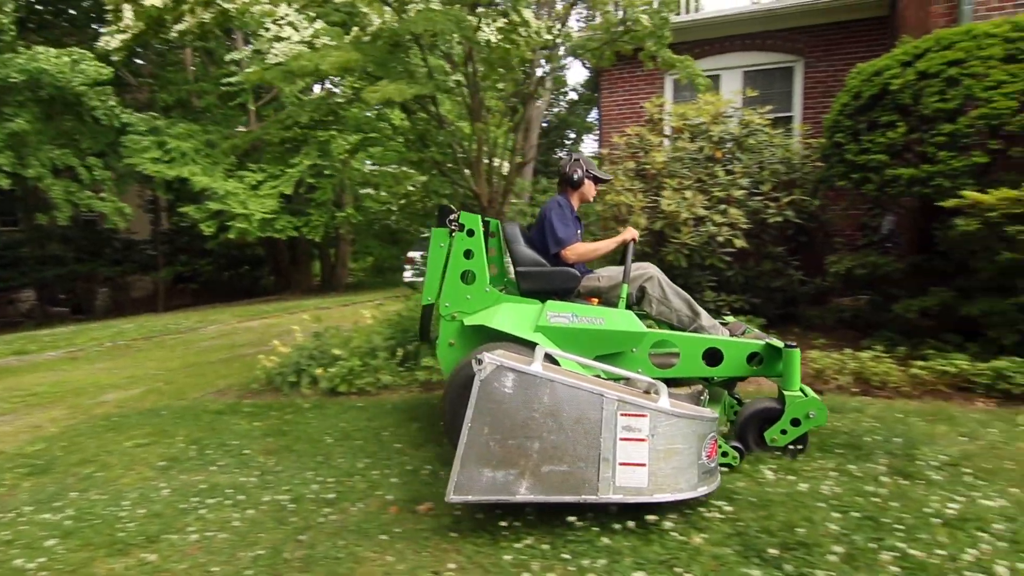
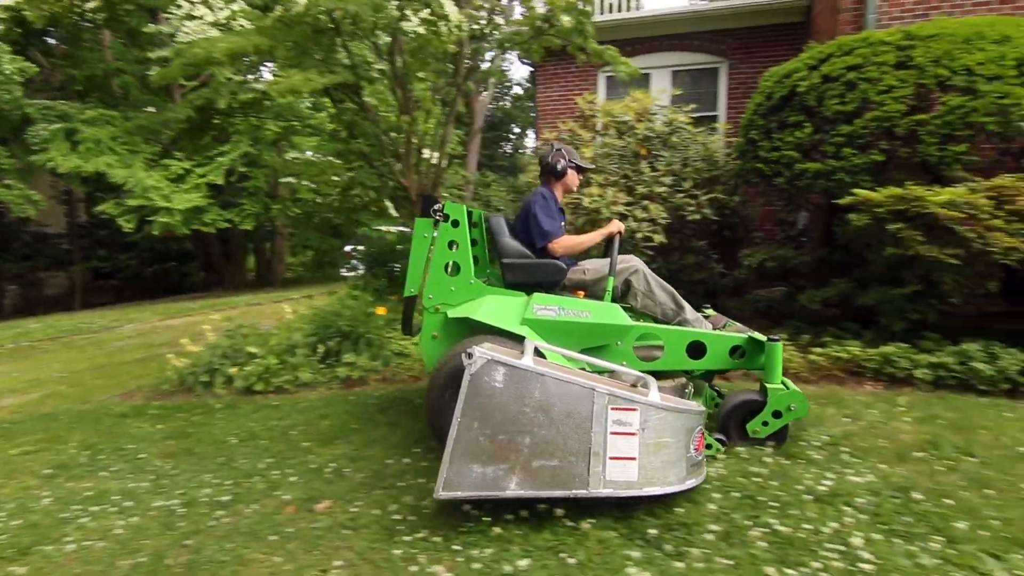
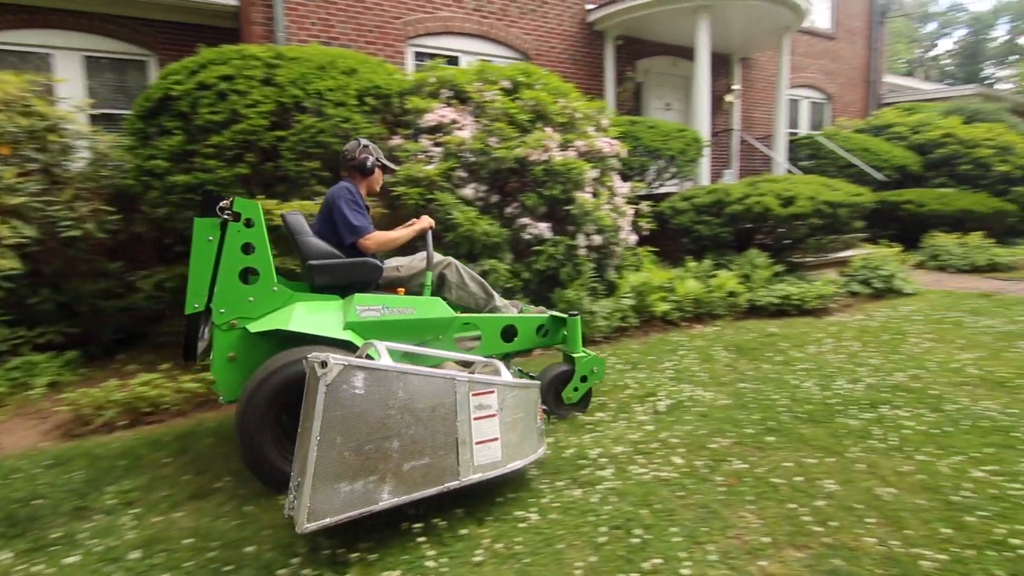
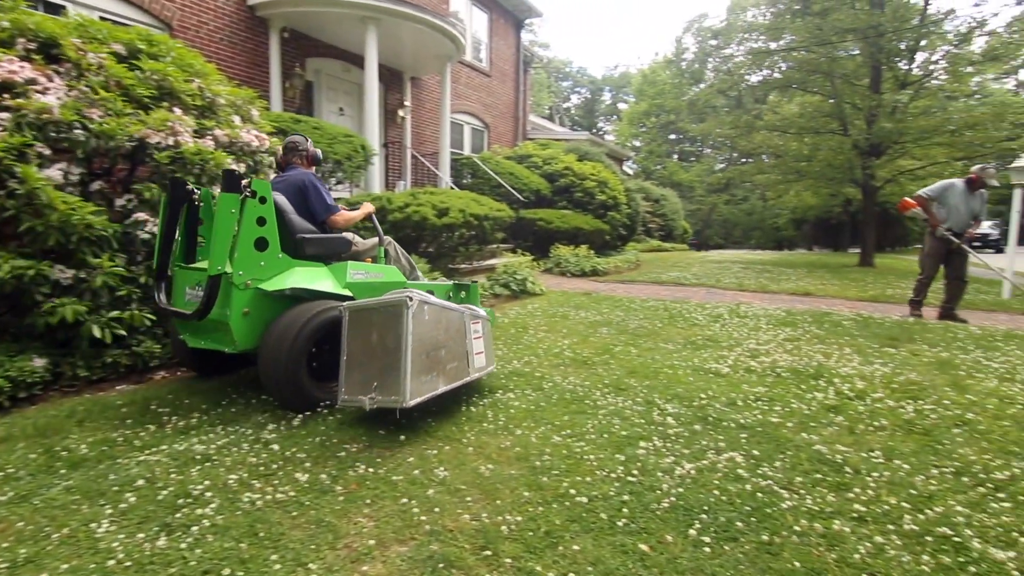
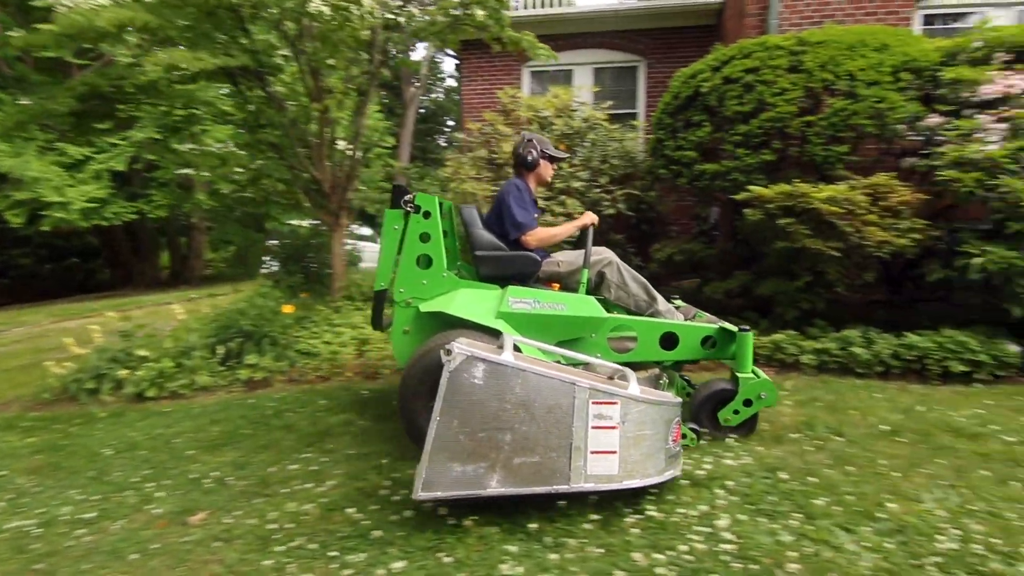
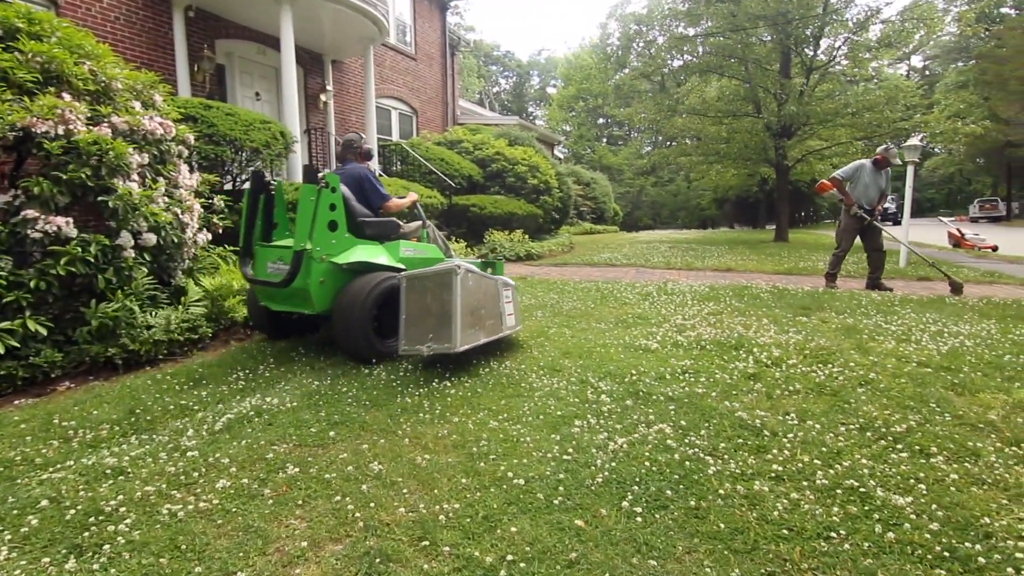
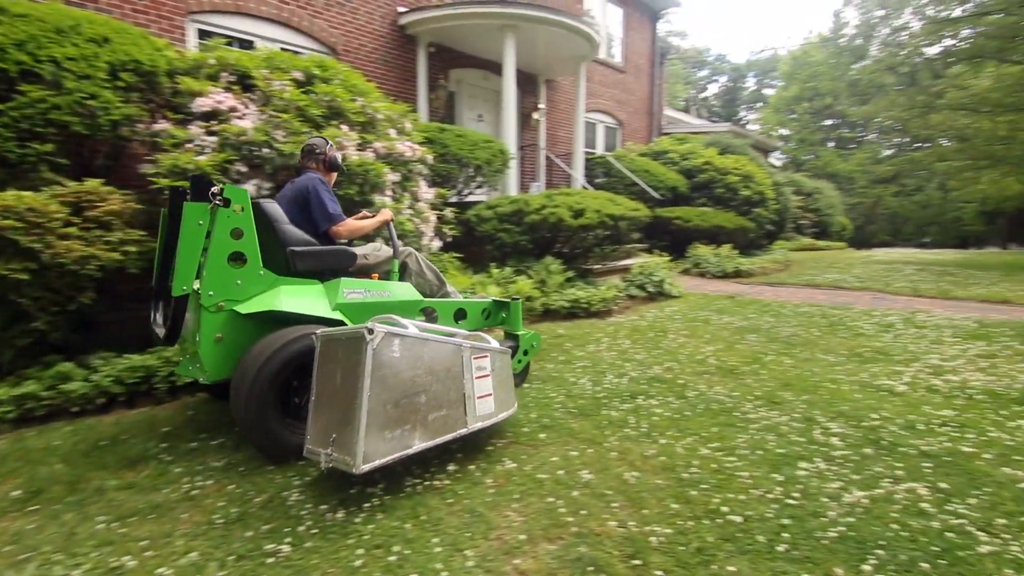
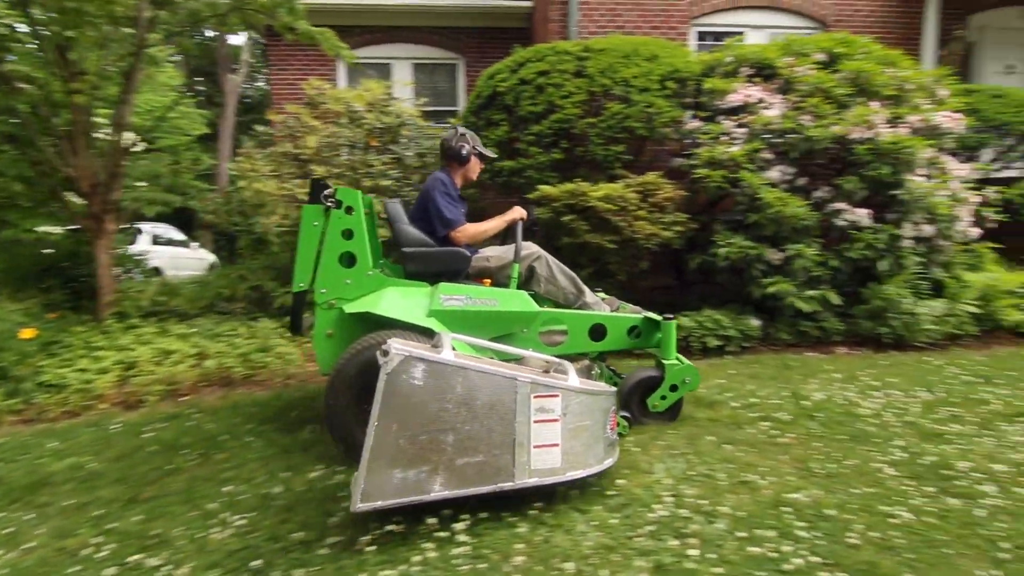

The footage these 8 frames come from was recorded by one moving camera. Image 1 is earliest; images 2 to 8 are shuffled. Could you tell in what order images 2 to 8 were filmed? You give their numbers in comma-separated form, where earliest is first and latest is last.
2, 5, 8, 3, 7, 4, 6
